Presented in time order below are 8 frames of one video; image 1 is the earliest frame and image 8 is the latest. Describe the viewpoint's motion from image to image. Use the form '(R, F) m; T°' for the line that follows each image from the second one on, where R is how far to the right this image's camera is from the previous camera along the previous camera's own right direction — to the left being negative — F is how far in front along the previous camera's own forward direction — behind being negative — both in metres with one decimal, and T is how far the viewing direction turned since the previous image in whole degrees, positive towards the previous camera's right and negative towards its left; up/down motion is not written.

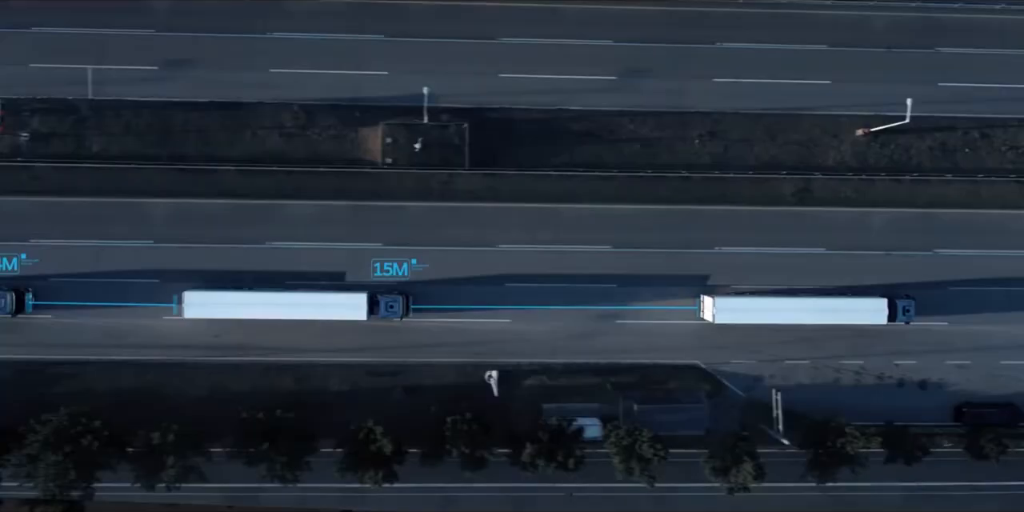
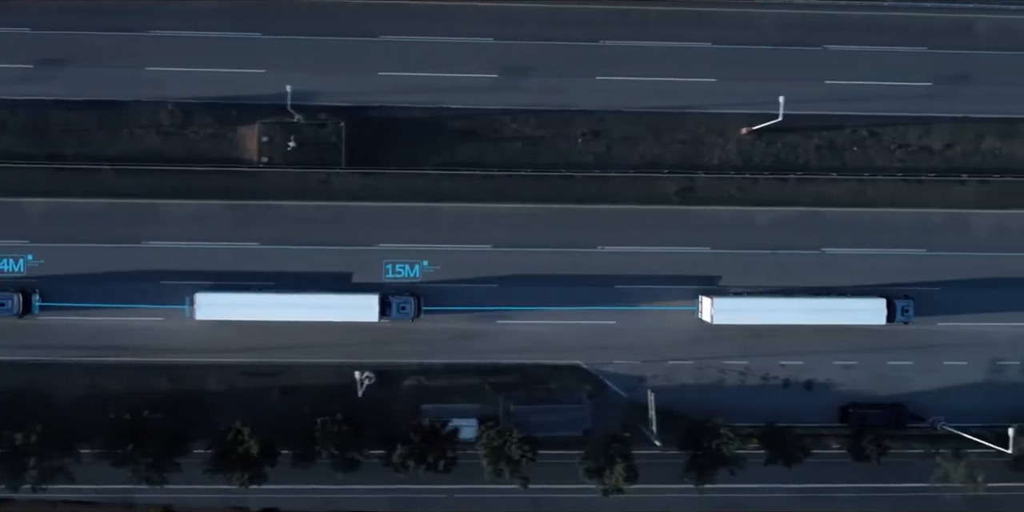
(+4.5, +0.3) m; 0°
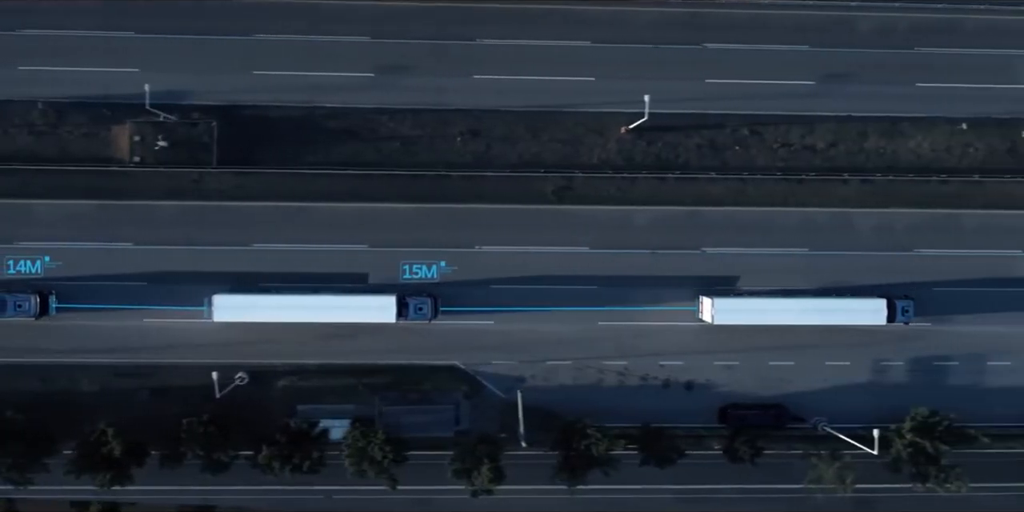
(+4.6, +0.2) m; 0°
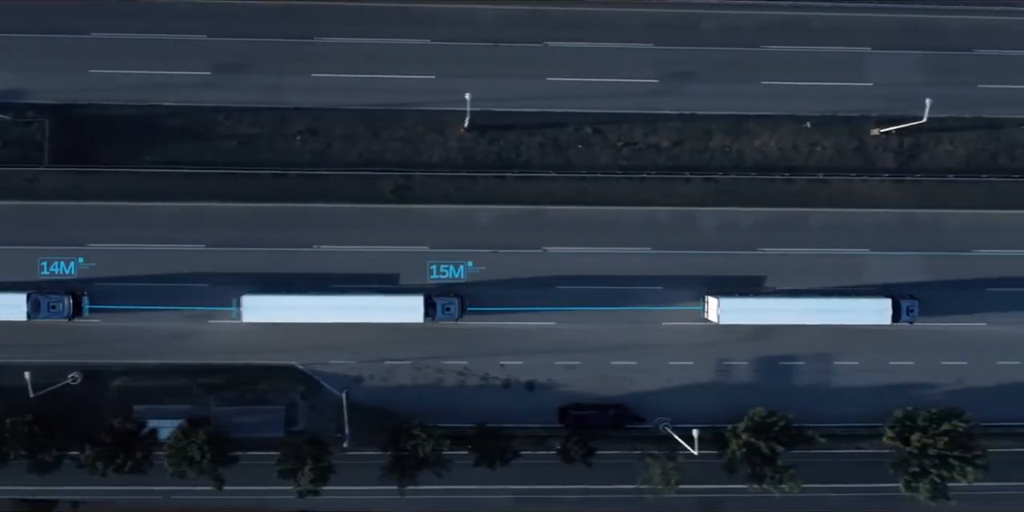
(+6.0, +0.2) m; 0°
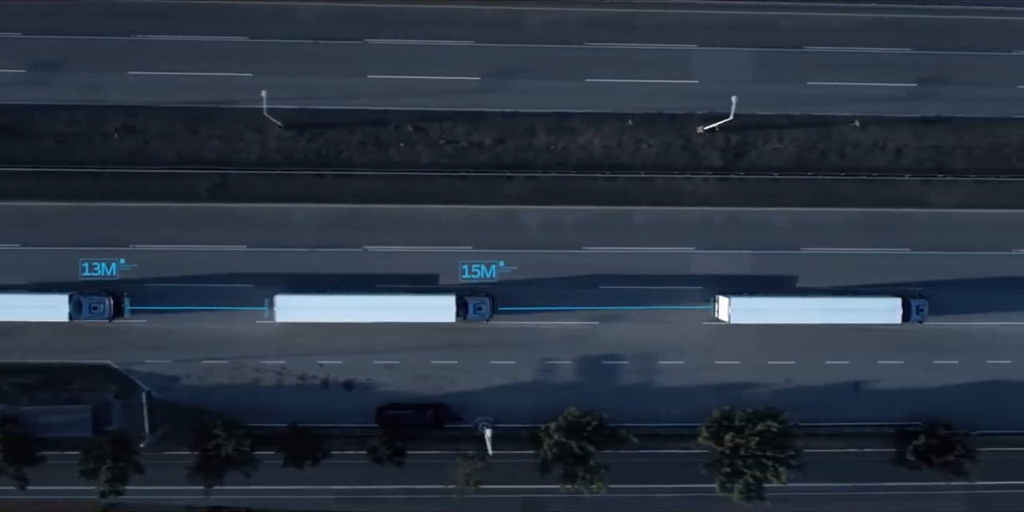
(+6.8, +0.2) m; 0°
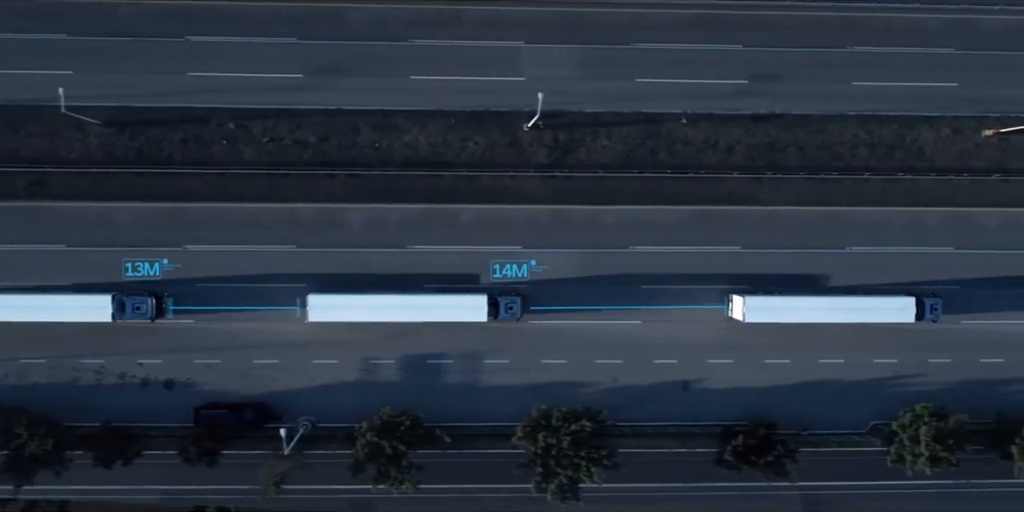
(+6.8, +0.2) m; 0°
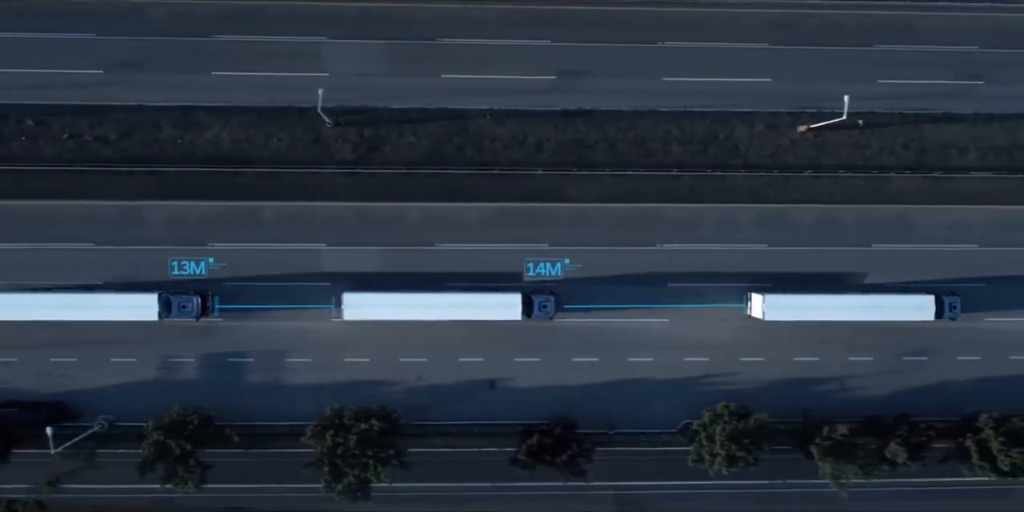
(+7.5, +0.3) m; 0°
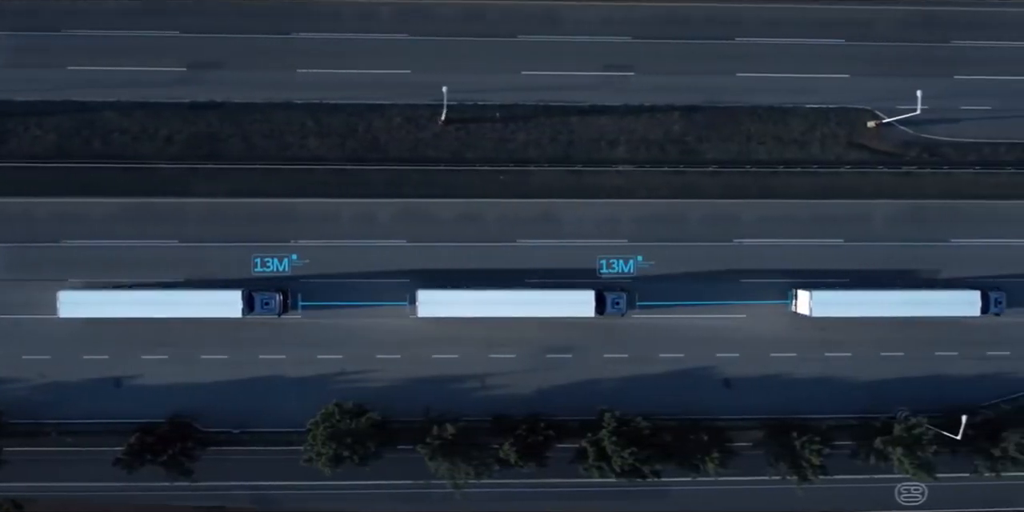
(+14.0, +0.7) m; -1°
